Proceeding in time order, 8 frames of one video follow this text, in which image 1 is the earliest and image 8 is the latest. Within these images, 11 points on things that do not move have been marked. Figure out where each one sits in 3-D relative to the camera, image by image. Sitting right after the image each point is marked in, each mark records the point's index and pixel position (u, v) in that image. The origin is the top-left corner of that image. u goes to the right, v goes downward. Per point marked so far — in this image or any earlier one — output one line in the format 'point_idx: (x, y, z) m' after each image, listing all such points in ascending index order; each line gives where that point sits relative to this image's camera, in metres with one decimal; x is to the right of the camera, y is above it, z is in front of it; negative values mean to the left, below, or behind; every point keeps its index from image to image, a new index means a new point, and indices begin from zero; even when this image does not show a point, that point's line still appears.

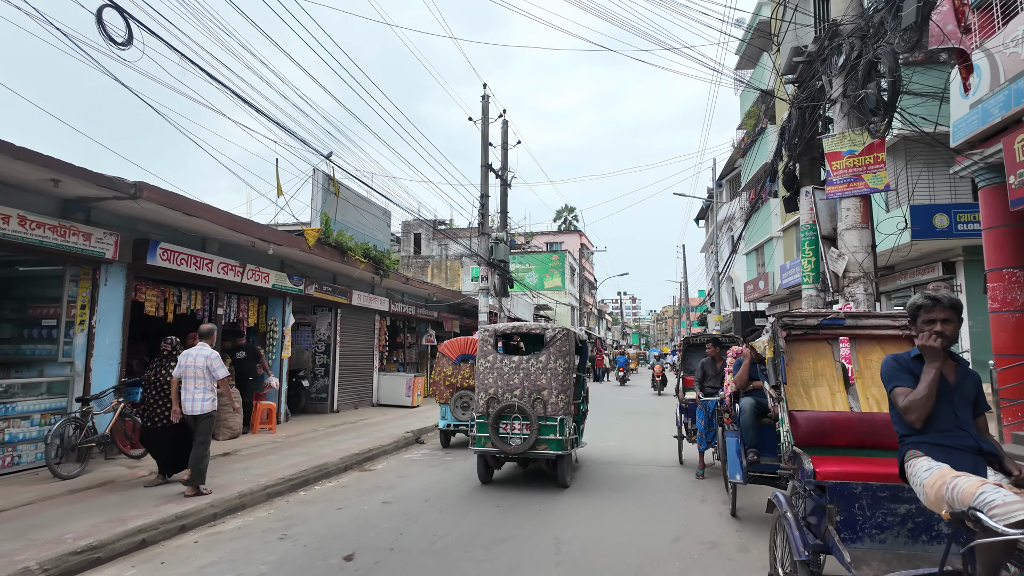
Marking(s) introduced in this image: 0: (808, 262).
0: (+4.1, +0.4, +8.3) m
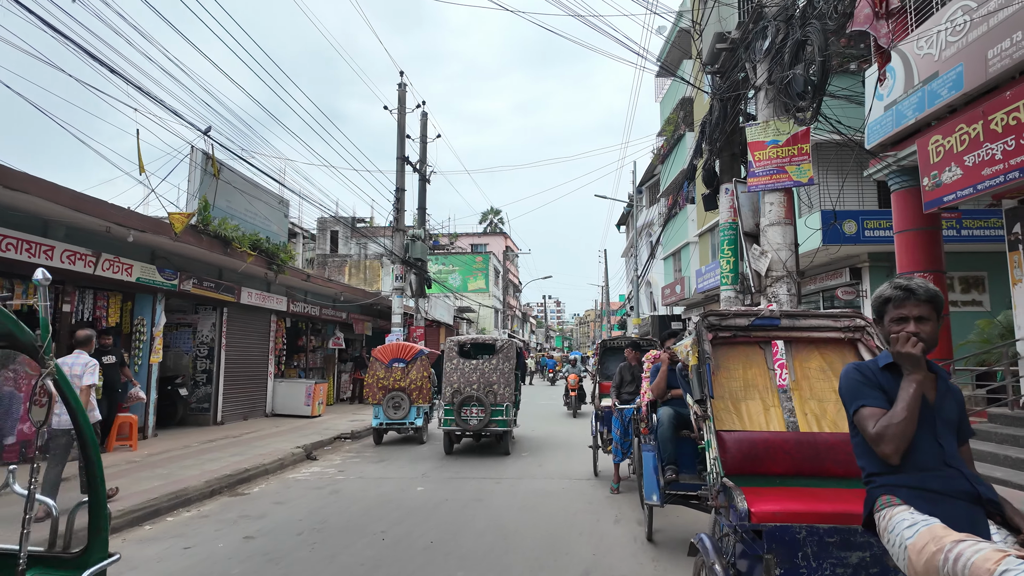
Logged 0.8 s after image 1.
0: (+2.9, +0.3, +8.0) m
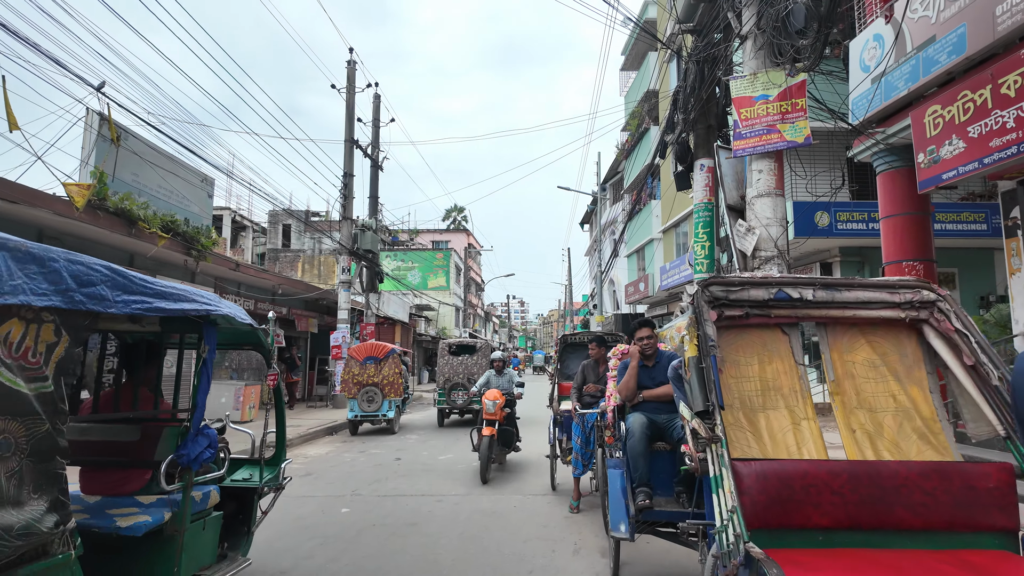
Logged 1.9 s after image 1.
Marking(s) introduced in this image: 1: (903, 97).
0: (+2.2, +0.5, +7.0) m
1: (+4.7, +2.3, +7.1) m
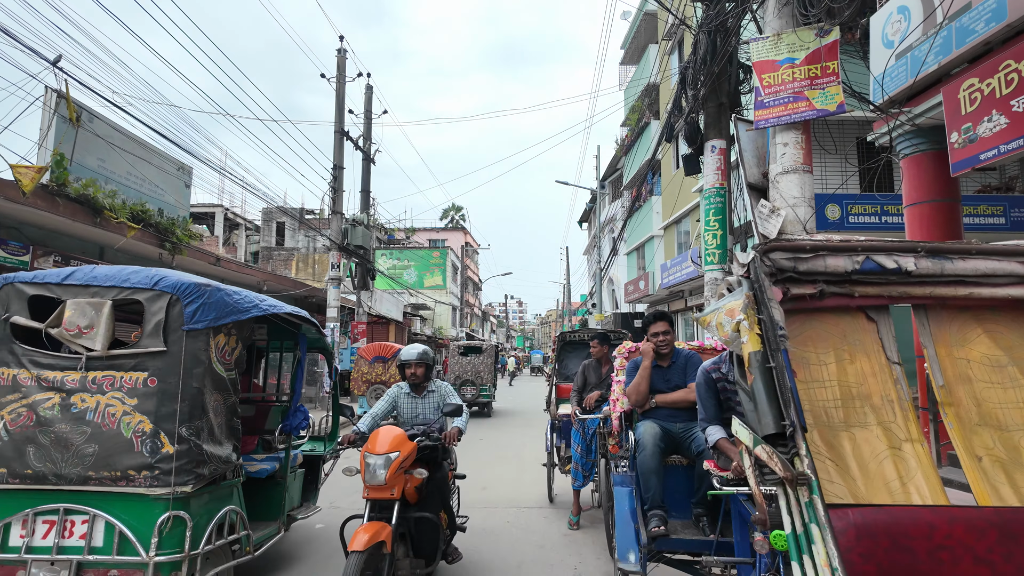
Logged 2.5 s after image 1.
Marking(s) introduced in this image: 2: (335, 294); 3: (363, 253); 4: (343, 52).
0: (+2.2, +0.6, +6.4) m
1: (+4.6, +2.4, +6.5) m
2: (-4.6, -0.2, +15.5) m
3: (-4.4, +1.0, +17.3) m
4: (-4.7, +6.6, +16.6) m
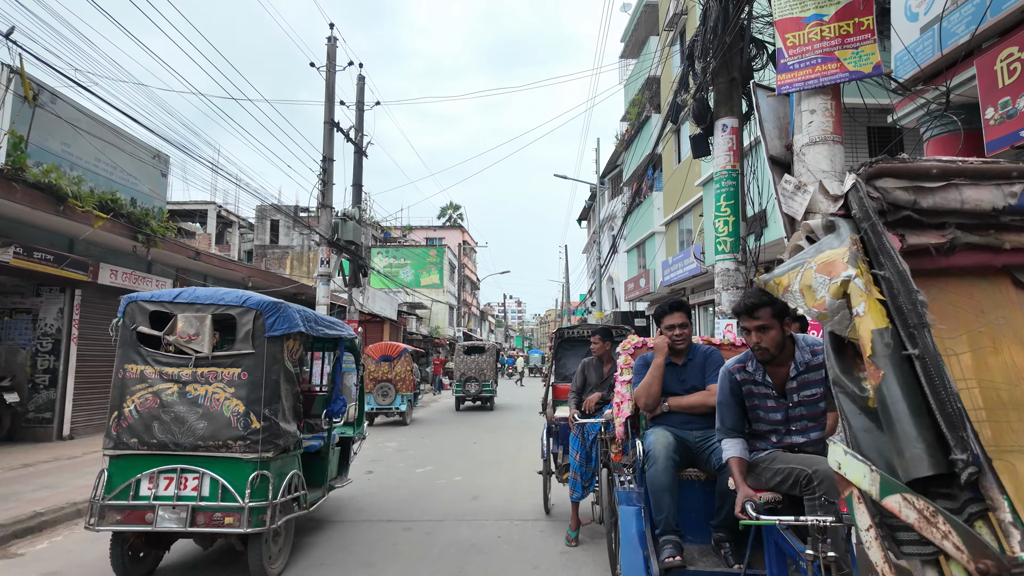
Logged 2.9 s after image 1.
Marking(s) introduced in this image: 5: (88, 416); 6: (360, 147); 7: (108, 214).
0: (+2.1, +0.7, +5.9) m
1: (+4.5, +2.4, +5.9) m
2: (-4.7, -0.1, +15.0) m
3: (-4.5, +1.1, +16.8) m
4: (-4.8, +6.7, +16.0) m
5: (-6.8, -2.1, +9.5) m
6: (-4.4, +4.1, +17.2) m
7: (-5.7, +1.0, +8.3) m
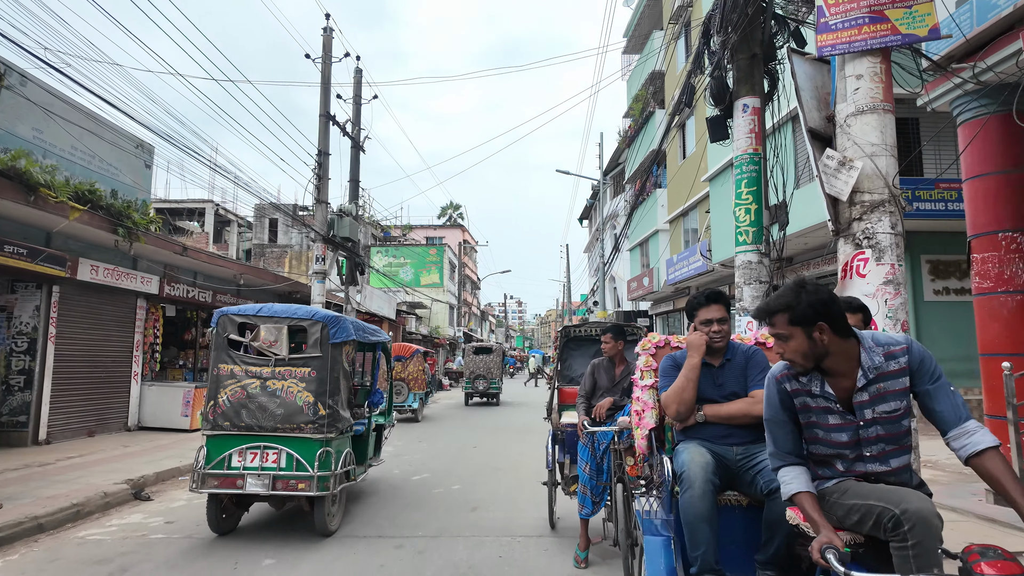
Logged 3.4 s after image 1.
0: (+2.1, +0.7, +5.4) m
1: (+4.5, +2.5, +5.4) m
2: (-4.7, 0.0, +14.5) m
3: (-4.4, +1.1, +16.3) m
4: (-4.8, +6.7, +15.5) m
5: (-6.8, -2.0, +9.0) m
6: (-4.4, +4.1, +16.7) m
7: (-5.6, +1.1, +7.8) m
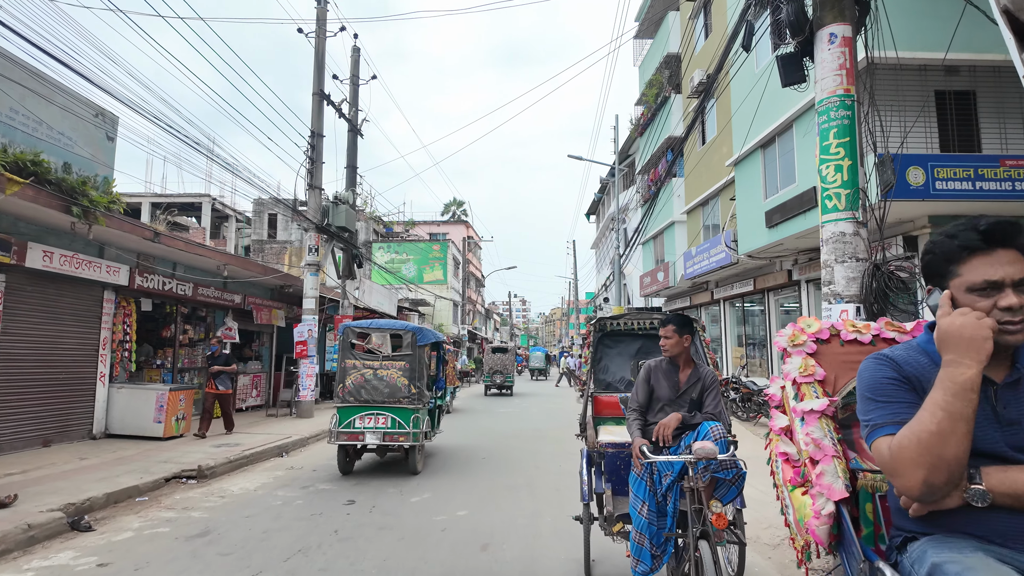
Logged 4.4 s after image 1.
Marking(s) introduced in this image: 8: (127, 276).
0: (+2.3, +0.9, +4.2) m
1: (+4.7, +2.6, +4.2) m
2: (-4.5, +0.1, +13.3) m
3: (-4.2, +1.3, +15.1) m
4: (-4.6, +6.9, +14.3) m
5: (-6.6, -1.9, +7.9) m
6: (-4.1, +4.3, +15.5) m
7: (-5.4, +1.2, +6.6) m
8: (-6.3, +0.2, +9.8) m
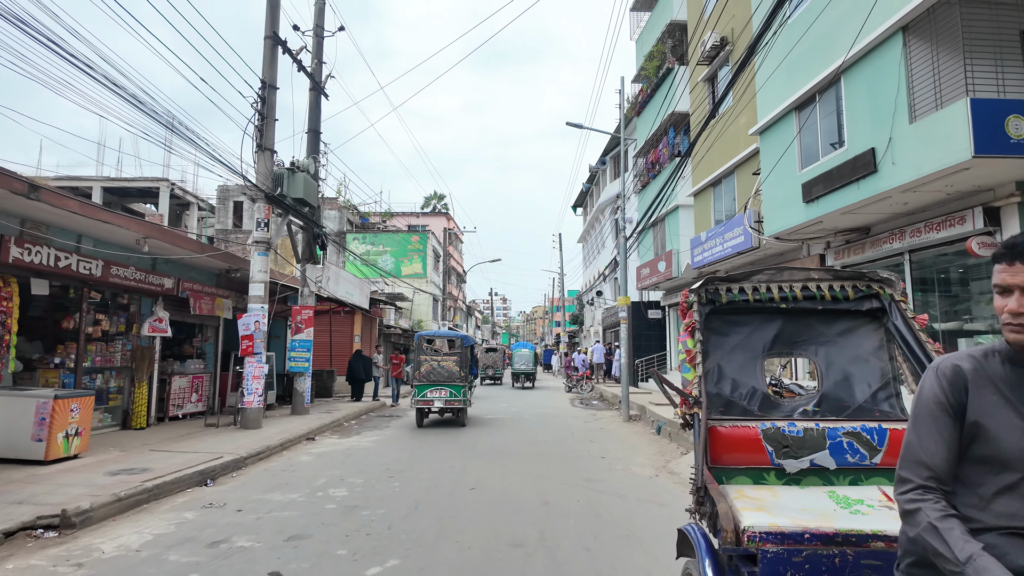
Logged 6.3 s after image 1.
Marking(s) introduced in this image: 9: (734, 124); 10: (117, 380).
0: (+2.5, +1.1, +2.1) m
1: (+4.9, +2.9, +2.2) m
2: (-4.6, +0.4, +11.0) m
3: (-4.4, +1.6, +12.8) m
4: (-4.7, +7.2, +12.0) m
5: (-6.5, -1.5, +5.4) m
6: (-4.3, +4.6, +13.2) m
7: (-5.4, +1.5, +4.3) m
8: (-6.4, +0.5, +7.4) m
9: (+5.7, +4.3, +15.4) m
10: (-6.8, -1.6, +10.2) m
